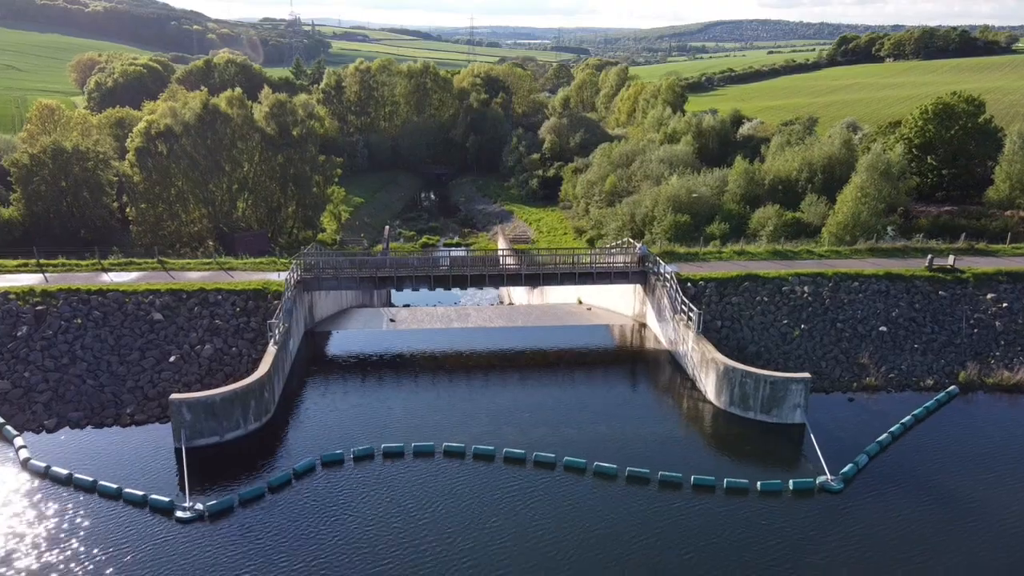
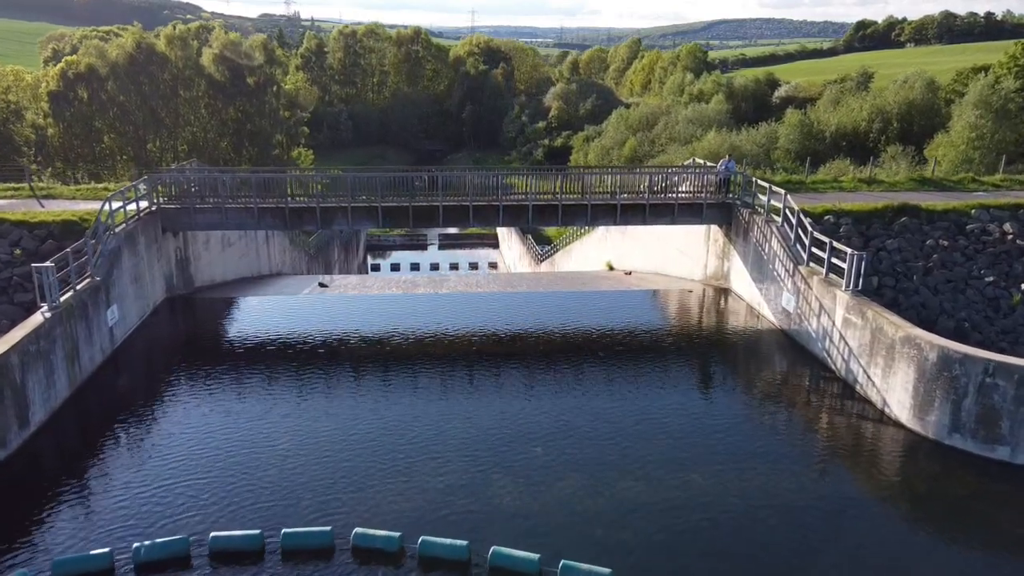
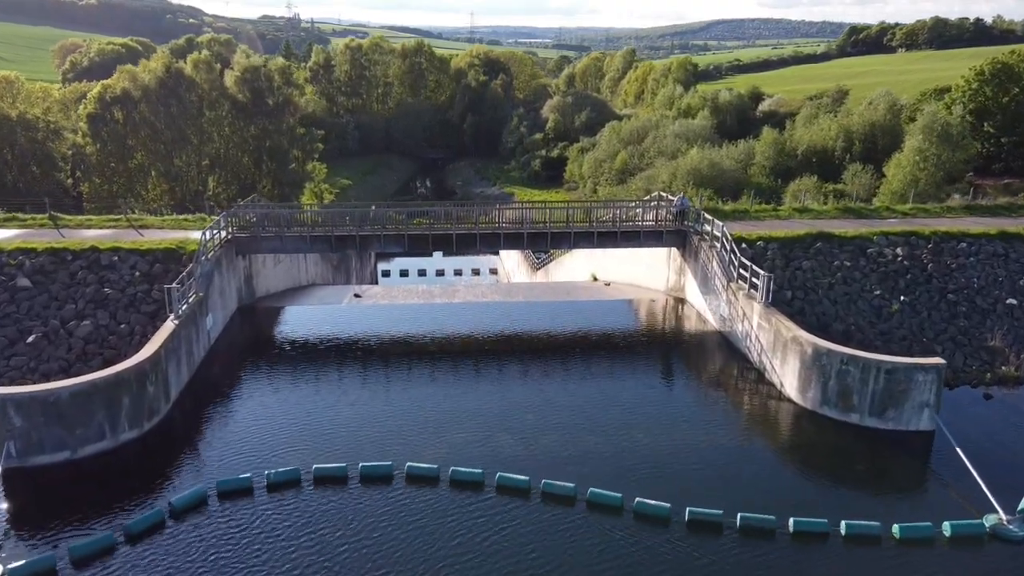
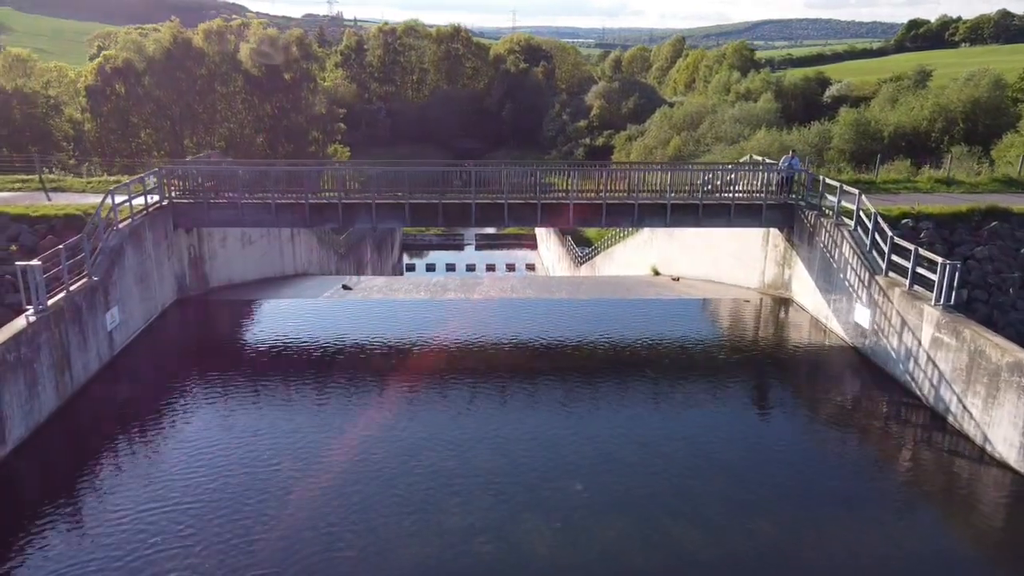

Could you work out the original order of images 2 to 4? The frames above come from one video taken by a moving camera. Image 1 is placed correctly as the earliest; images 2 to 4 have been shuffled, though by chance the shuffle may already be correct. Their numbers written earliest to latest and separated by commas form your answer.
3, 2, 4
